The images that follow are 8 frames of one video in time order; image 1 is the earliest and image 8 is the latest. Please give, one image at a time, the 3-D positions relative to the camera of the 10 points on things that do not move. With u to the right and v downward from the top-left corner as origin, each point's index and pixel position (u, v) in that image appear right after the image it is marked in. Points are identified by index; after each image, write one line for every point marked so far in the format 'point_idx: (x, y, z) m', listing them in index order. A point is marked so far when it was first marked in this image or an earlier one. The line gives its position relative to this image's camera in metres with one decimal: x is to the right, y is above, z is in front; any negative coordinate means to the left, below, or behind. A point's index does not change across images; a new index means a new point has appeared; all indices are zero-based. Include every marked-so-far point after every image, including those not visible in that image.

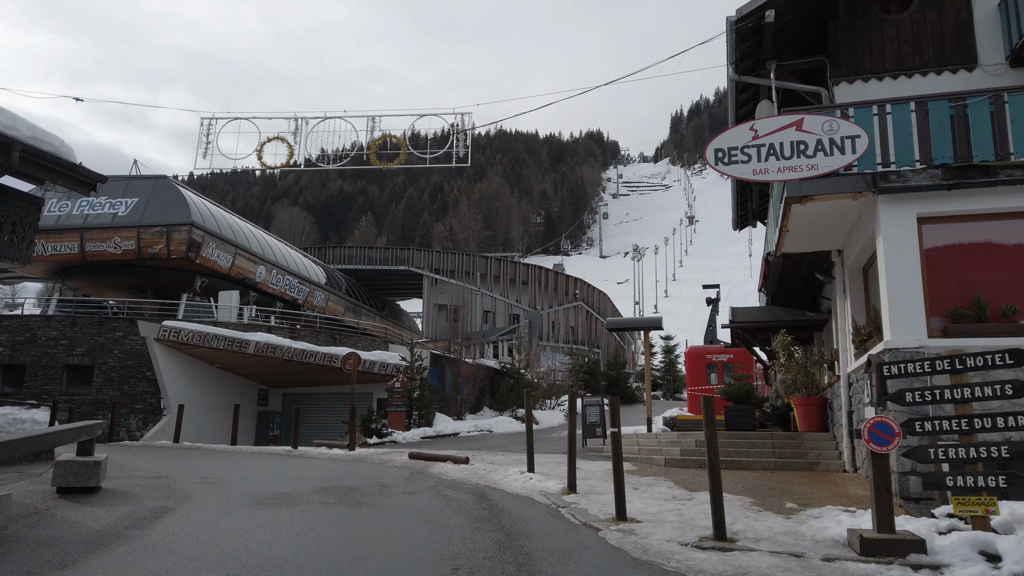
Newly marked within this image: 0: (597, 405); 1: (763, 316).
0: (+2.2, -3.0, +18.8) m
1: (+5.3, -0.6, +15.7) m
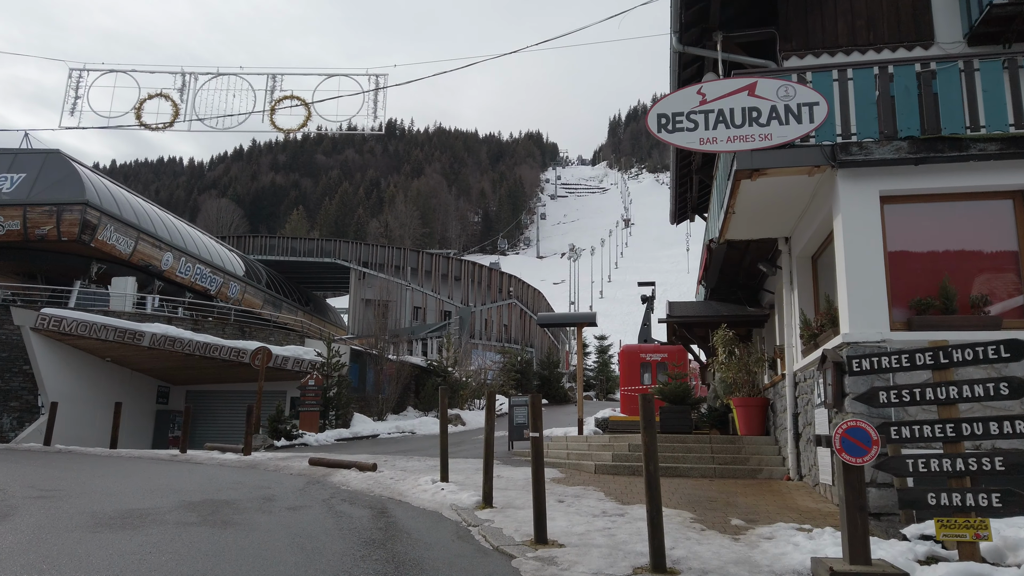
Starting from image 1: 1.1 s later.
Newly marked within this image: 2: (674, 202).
0: (+0.3, -2.8, +17.5) m
1: (+3.7, -0.5, +14.7) m
2: (+4.3, +2.2, +19.7) m
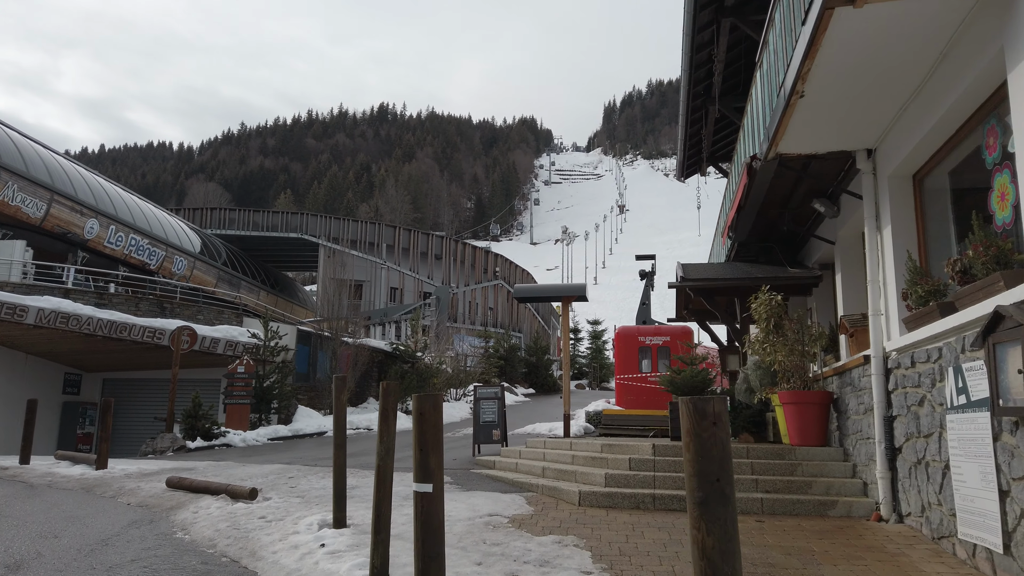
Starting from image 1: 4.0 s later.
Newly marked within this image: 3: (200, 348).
0: (-0.3, -2.0, +13.7) m
1: (+3.1, +0.2, +10.8) m
2: (+3.6, +3.0, +15.8) m
3: (-8.1, -1.6, +19.2) m
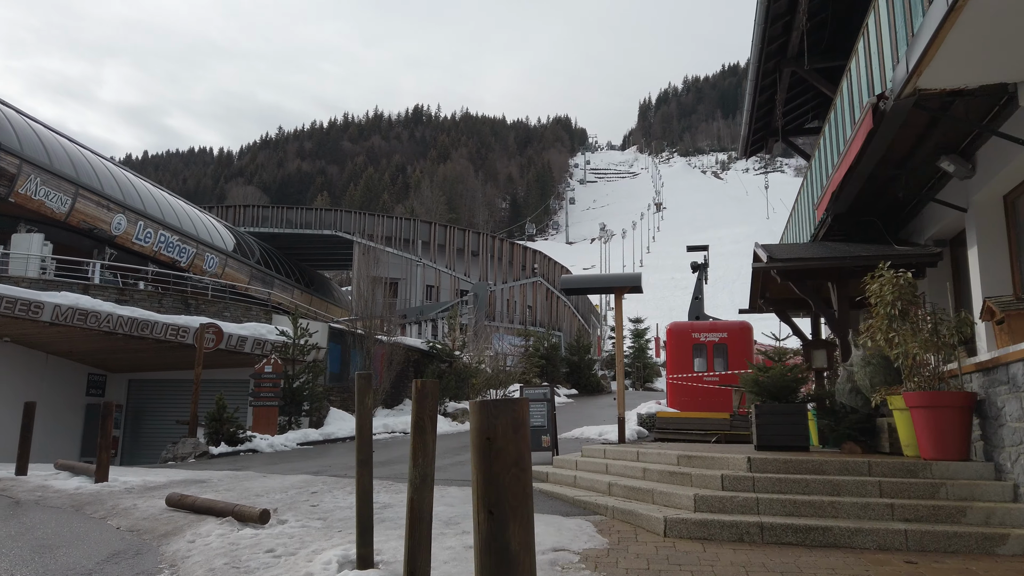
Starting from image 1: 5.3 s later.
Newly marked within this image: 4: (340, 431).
0: (+0.5, -1.8, +12.2) m
1: (+3.8, +0.4, +9.2) m
2: (+4.5, +3.2, +14.1) m
3: (-7.0, -1.4, +18.1) m
4: (-4.1, -3.4, +17.9) m
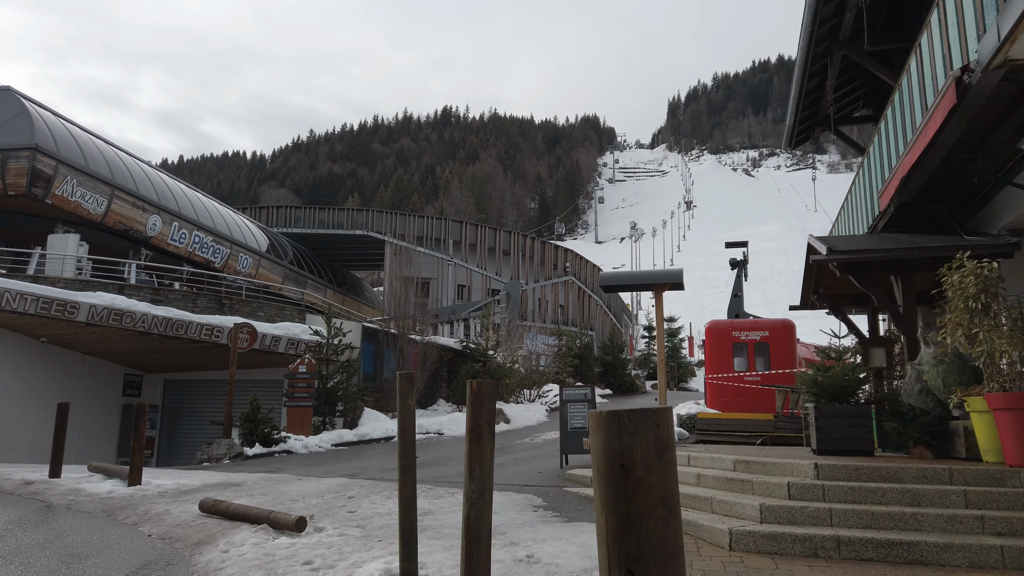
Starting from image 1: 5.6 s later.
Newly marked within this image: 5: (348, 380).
0: (+1.2, -1.8, +11.8) m
1: (+4.3, +0.5, +8.6) m
2: (+5.2, +3.3, +13.5) m
3: (-6.1, -1.4, +17.9) m
4: (-3.3, -3.4, +17.7) m
5: (-4.0, -2.2, +18.0) m
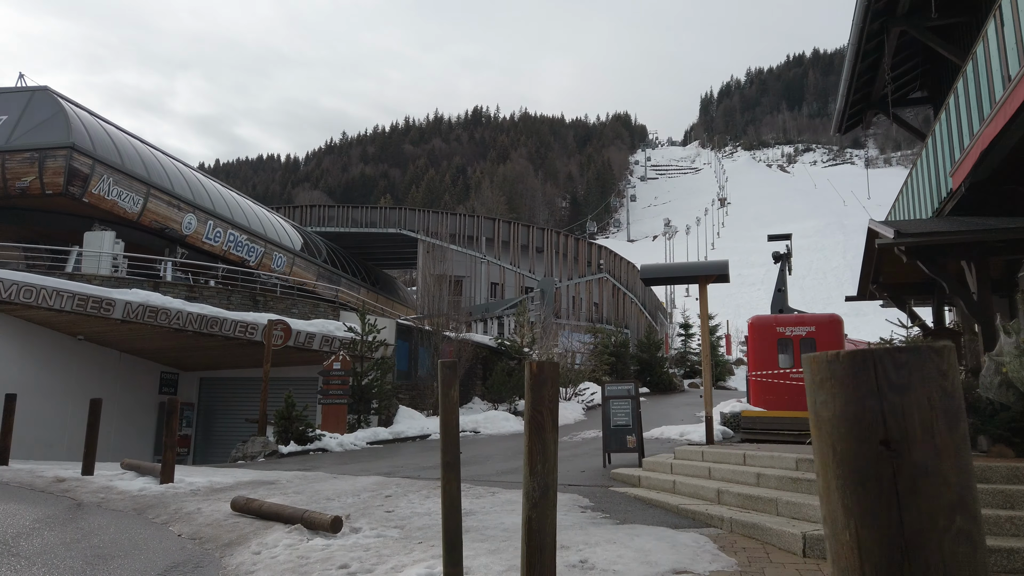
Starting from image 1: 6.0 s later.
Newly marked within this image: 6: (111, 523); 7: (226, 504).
0: (+1.8, -1.6, +11.3) m
1: (+4.8, +0.7, +8.0) m
2: (+5.8, +3.5, +12.9) m
3: (-5.2, -1.3, +17.7) m
4: (-2.4, -3.3, +17.4) m
5: (-3.1, -2.1, +17.7) m
6: (-3.5, -2.1, +6.5) m
7: (-2.7, -2.1, +7.1) m
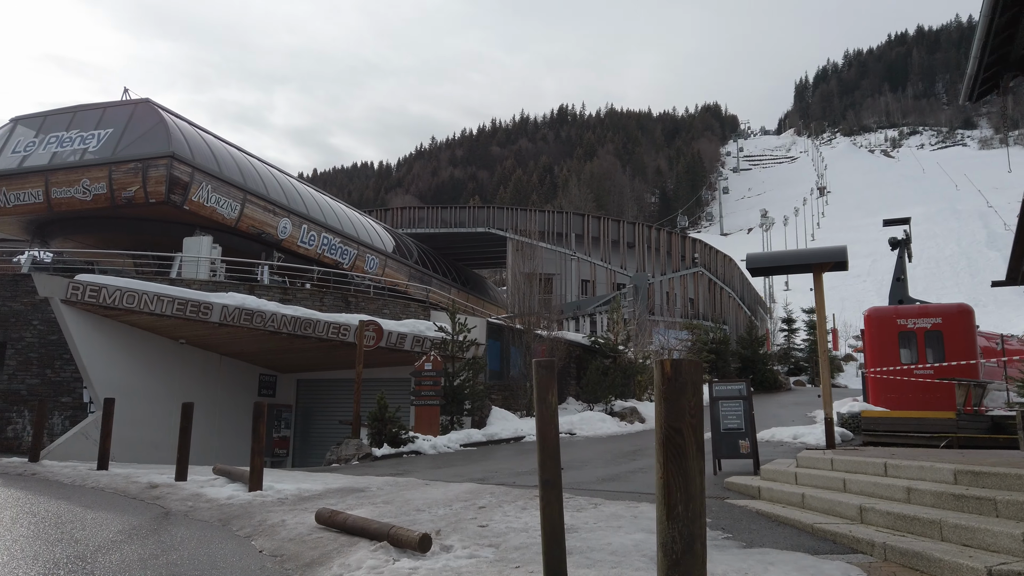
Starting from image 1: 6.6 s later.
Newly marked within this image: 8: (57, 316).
0: (+3.2, -1.5, +10.3) m
1: (+5.7, +0.9, +6.6) m
2: (+7.3, +3.7, +11.4) m
3: (-3.0, -1.3, +17.5) m
4: (-0.2, -3.2, +16.8) m
5: (-0.9, -2.1, +17.3) m
6: (-2.7, -2.1, +6.2) m
7: (-1.8, -2.0, +6.7) m
8: (-9.2, -0.6, +15.0) m
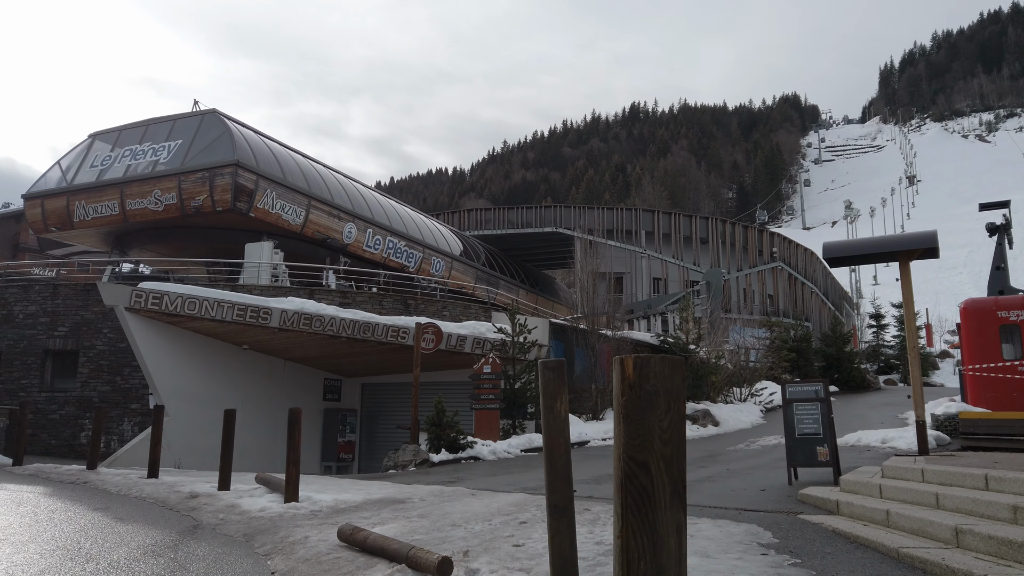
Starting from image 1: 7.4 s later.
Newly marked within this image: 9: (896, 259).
0: (+3.8, -1.4, +9.3) m
1: (+5.9, +1.0, +5.5) m
2: (+7.9, +3.9, +10.0) m
3: (-1.6, -1.4, +17.2) m
4: (+1.2, -3.2, +16.2) m
5: (+0.5, -2.1, +16.7) m
6: (-2.4, -2.1, +5.9) m
7: (-1.5, -2.0, +6.2) m
8: (-8.0, -0.7, +15.2) m
9: (+5.7, +0.4, +11.1) m
